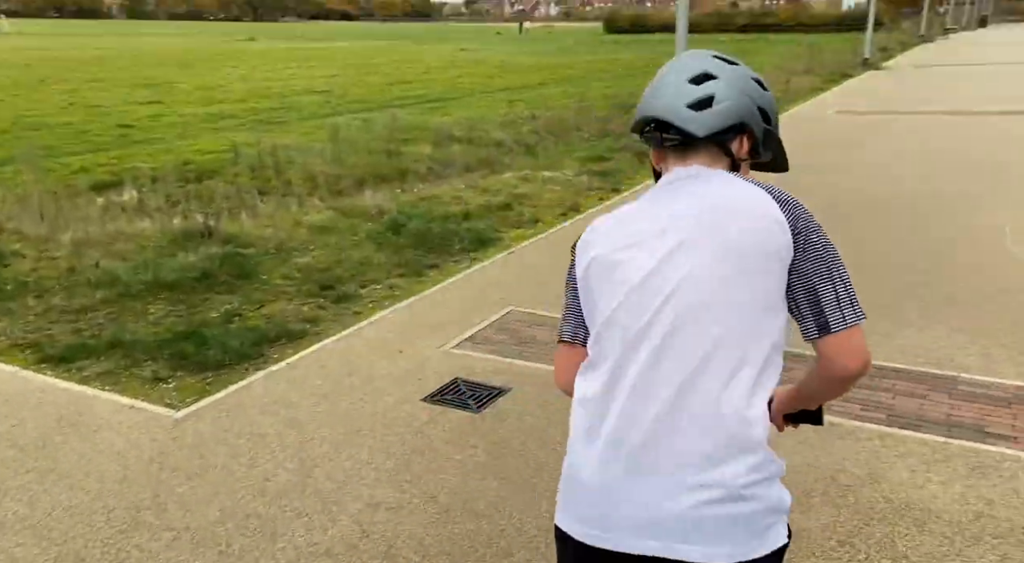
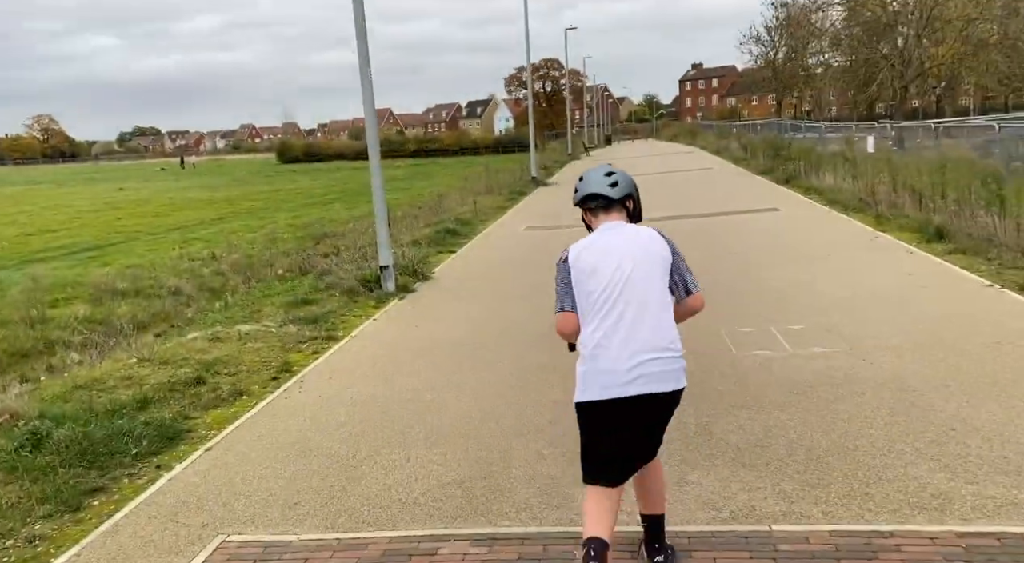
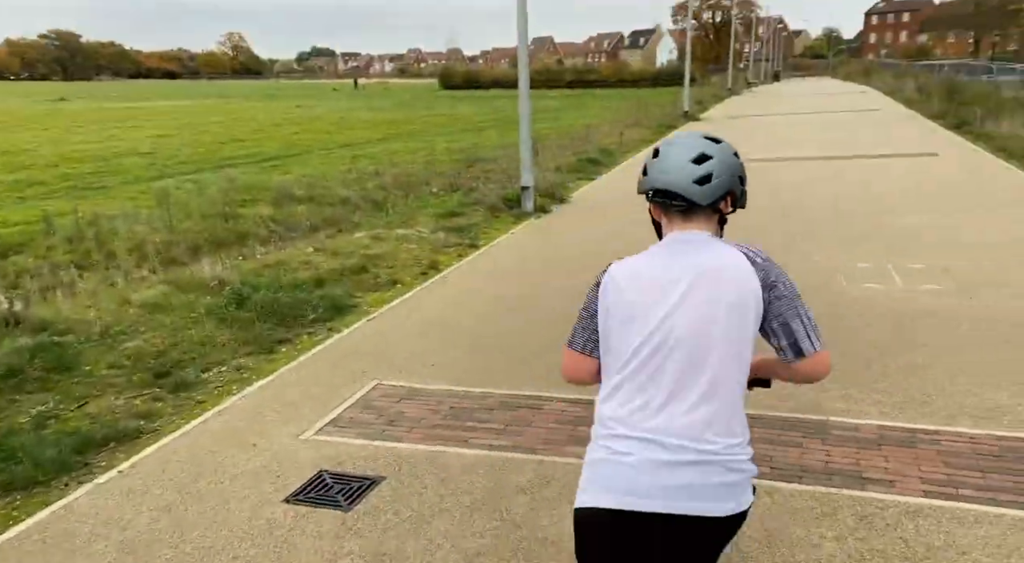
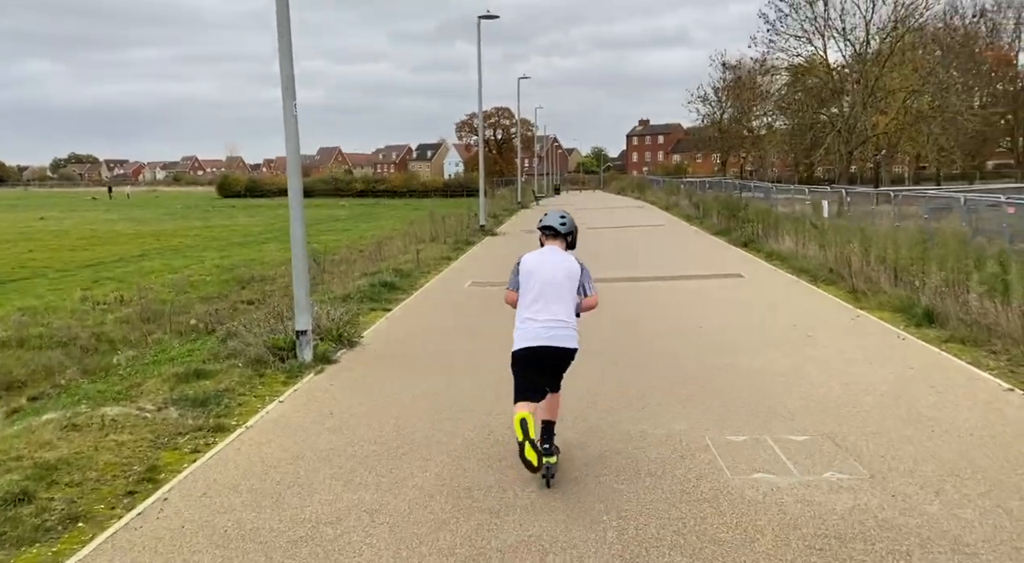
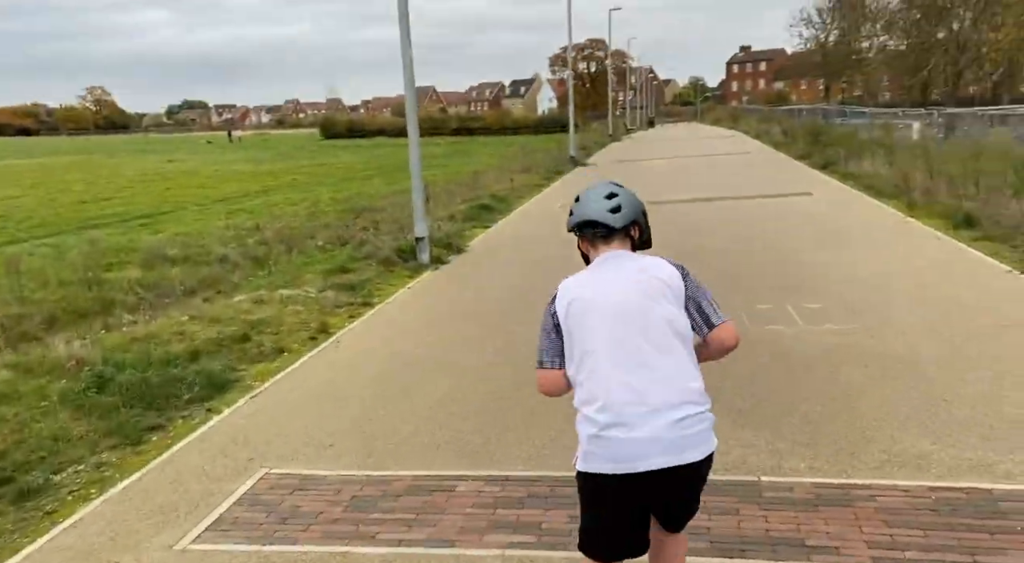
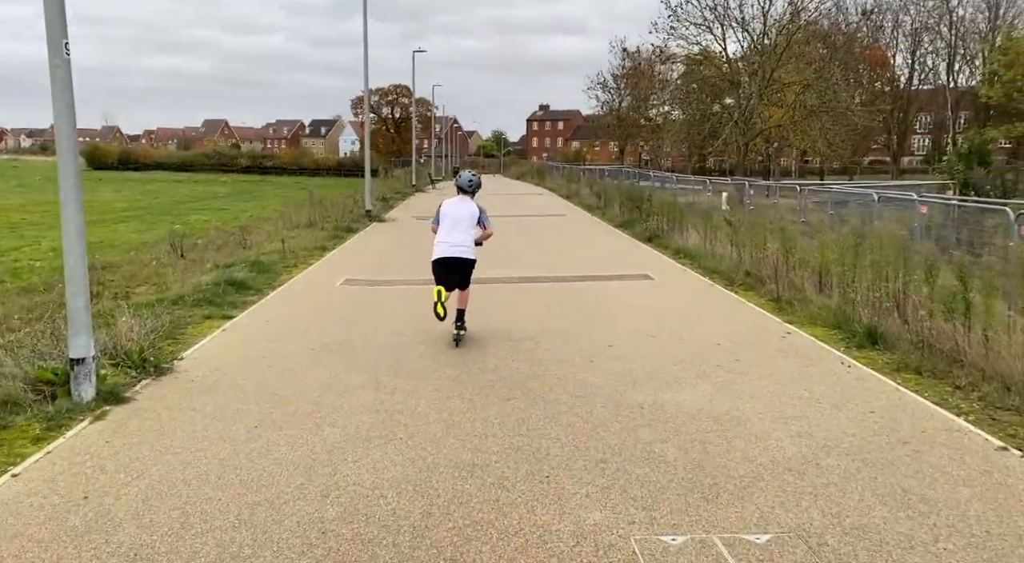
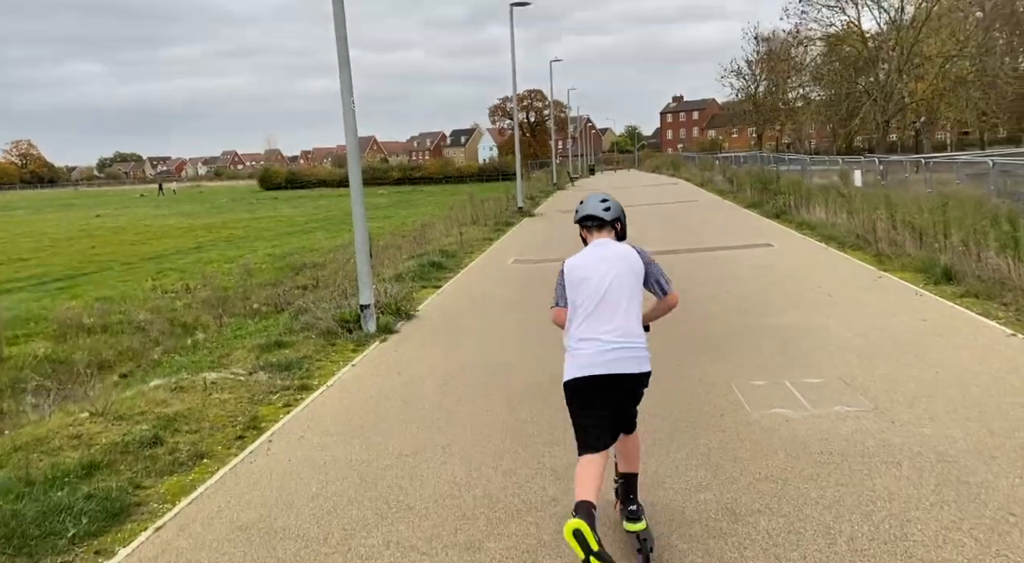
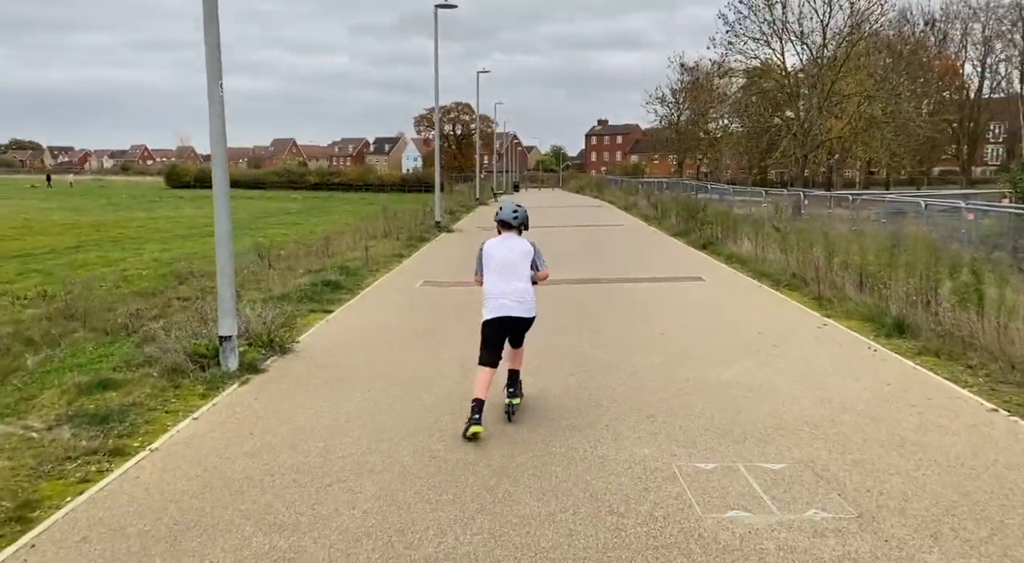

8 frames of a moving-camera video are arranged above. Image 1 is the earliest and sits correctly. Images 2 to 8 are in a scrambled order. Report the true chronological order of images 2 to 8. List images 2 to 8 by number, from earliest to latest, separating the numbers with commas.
3, 5, 2, 7, 4, 8, 6
